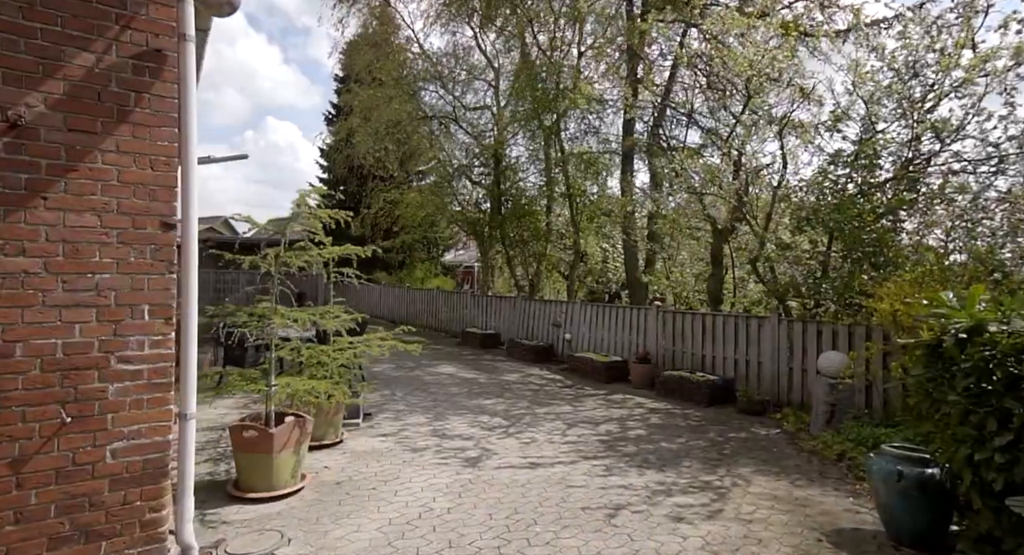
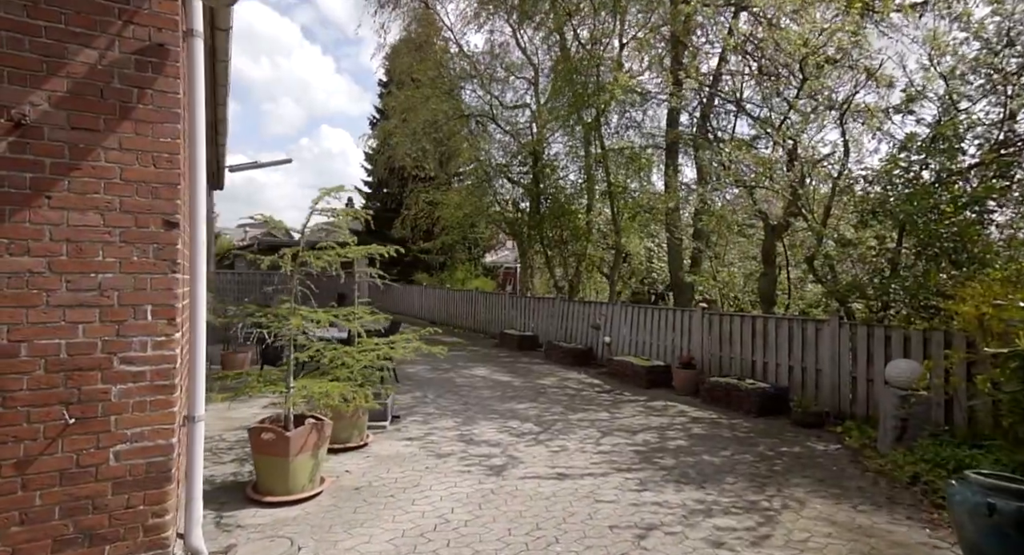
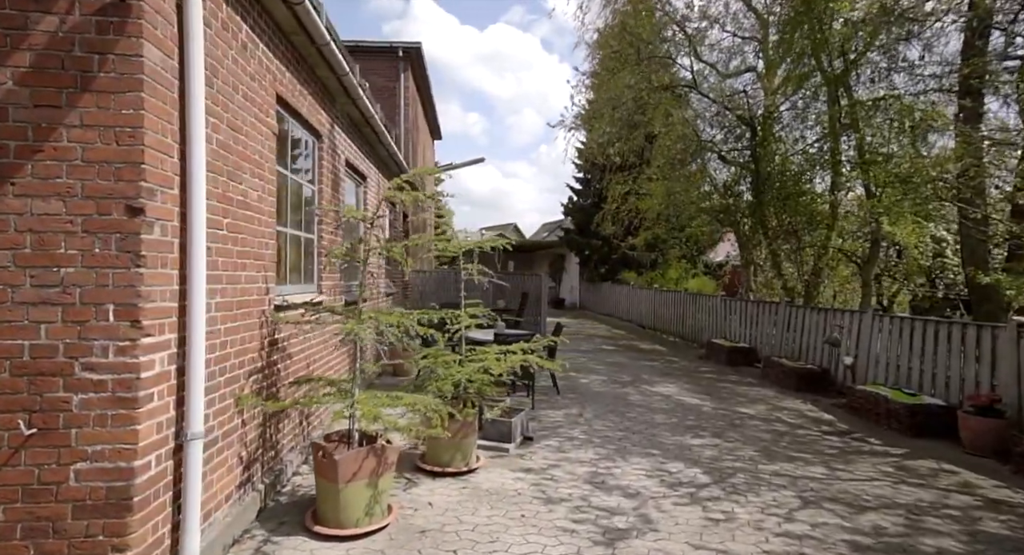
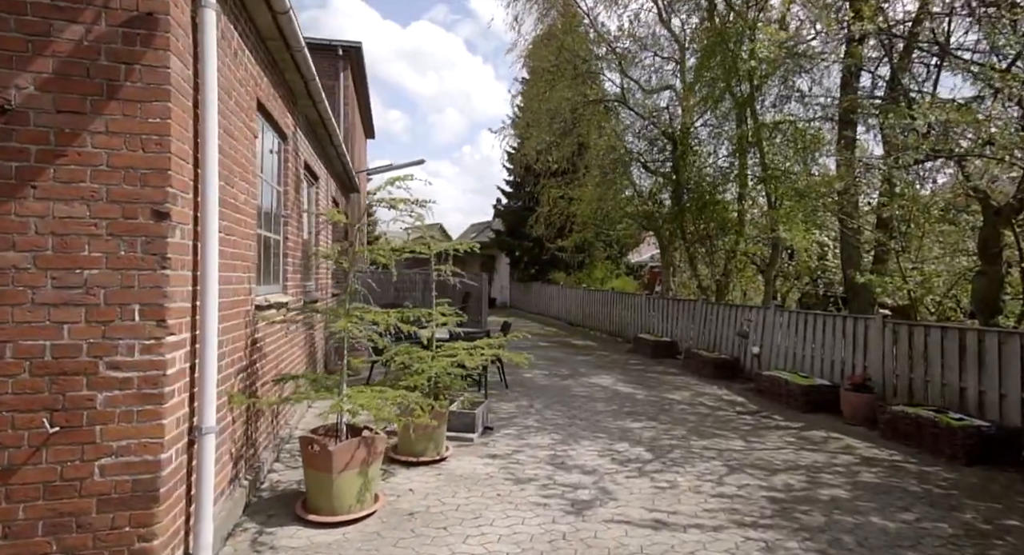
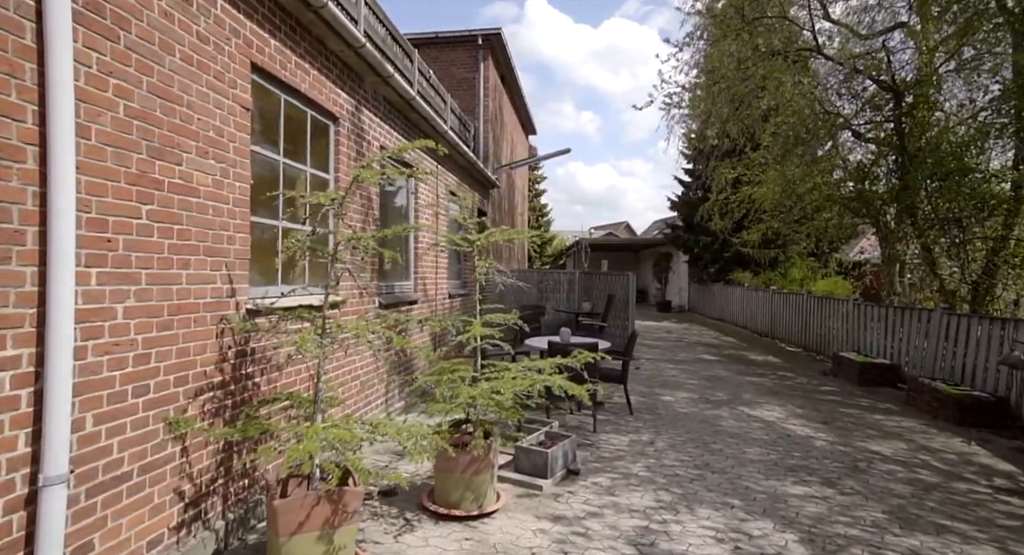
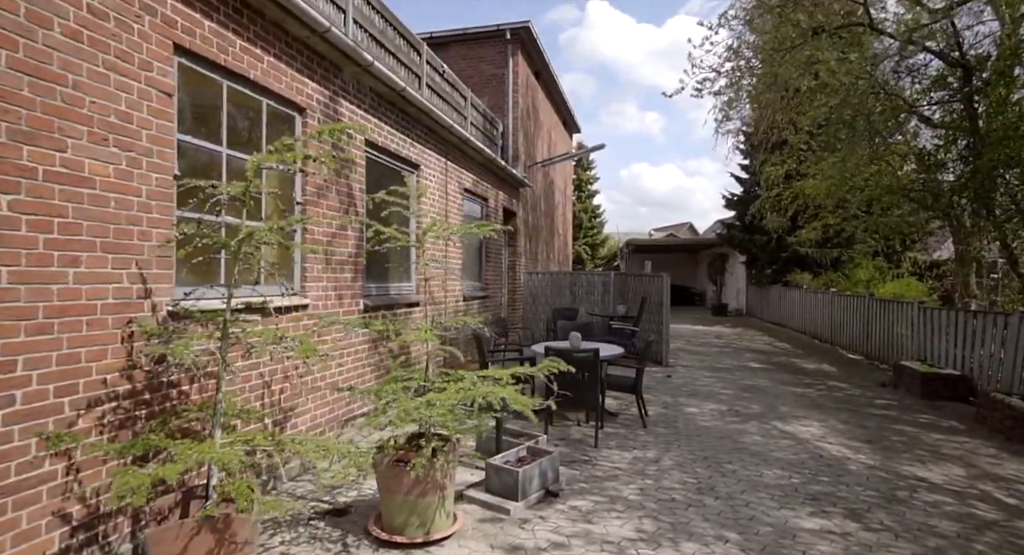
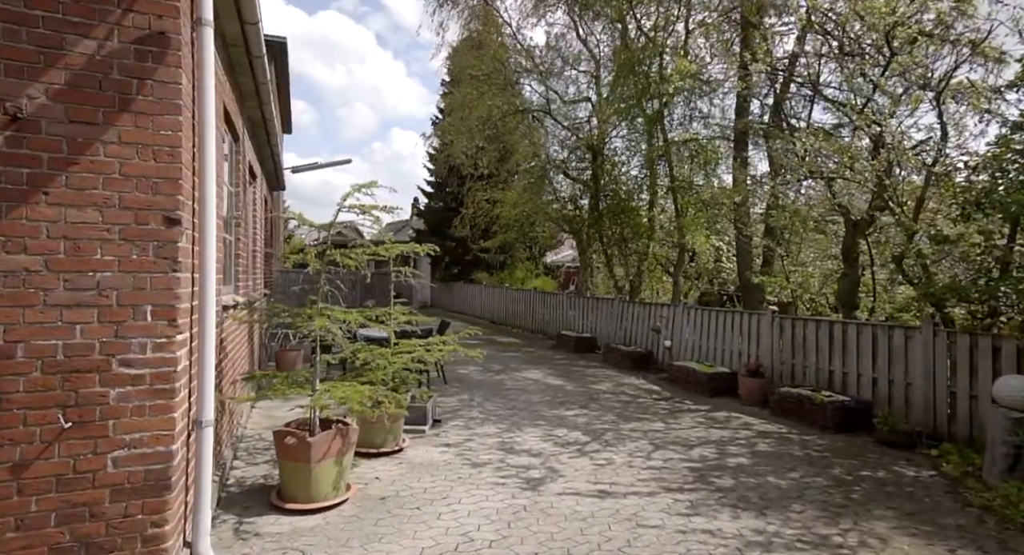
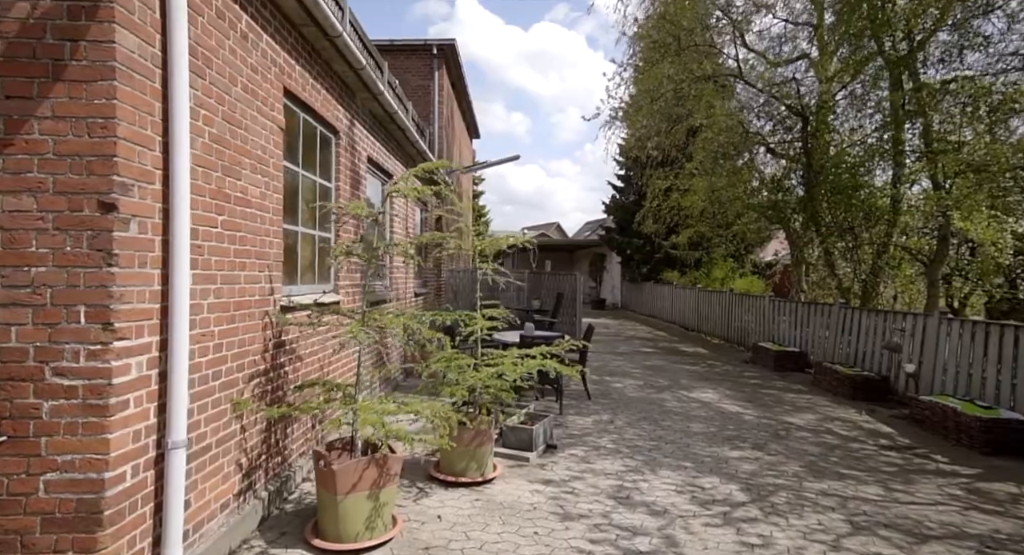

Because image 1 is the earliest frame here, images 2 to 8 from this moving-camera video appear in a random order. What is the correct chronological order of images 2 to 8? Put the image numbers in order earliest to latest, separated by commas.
2, 7, 4, 3, 8, 5, 6
